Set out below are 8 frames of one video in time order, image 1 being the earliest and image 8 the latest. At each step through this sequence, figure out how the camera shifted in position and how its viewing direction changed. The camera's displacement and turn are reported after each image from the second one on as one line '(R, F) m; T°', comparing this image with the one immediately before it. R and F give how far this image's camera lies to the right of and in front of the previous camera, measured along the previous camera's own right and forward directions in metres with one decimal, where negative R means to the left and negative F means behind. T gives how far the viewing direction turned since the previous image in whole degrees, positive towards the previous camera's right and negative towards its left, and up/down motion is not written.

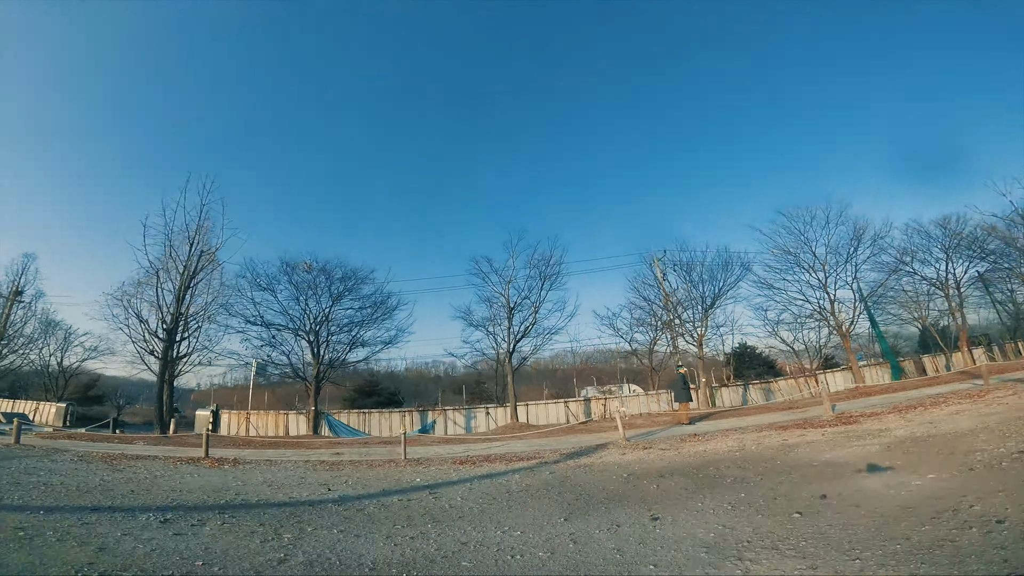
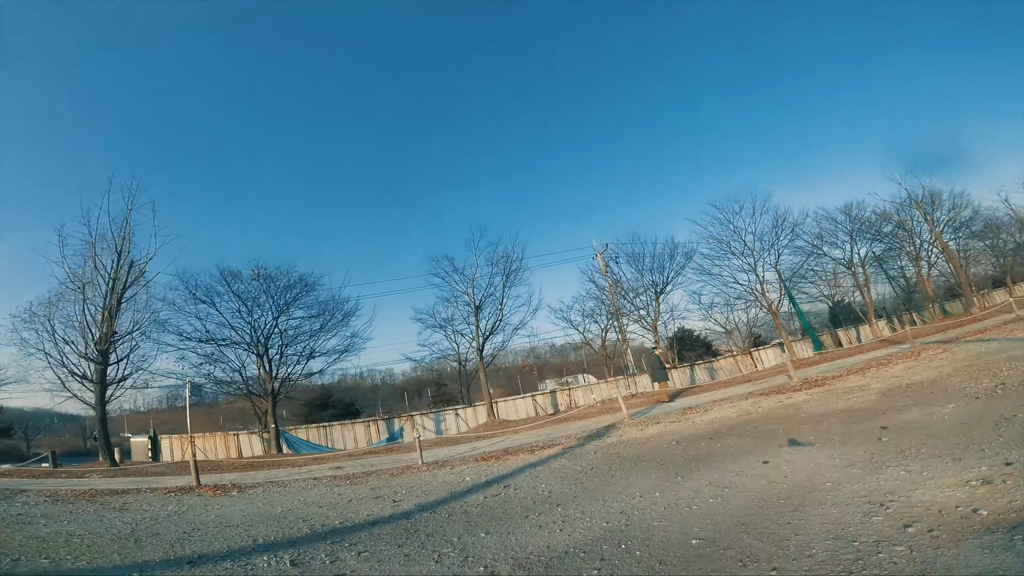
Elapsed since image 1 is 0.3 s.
(-2.6, -0.6) m; +8°
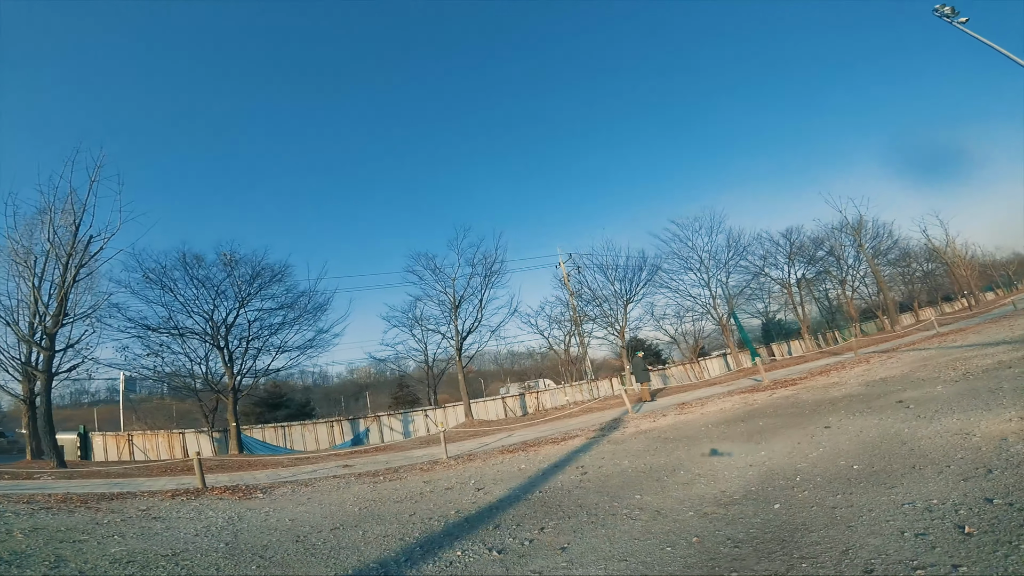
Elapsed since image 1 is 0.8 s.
(-2.7, -0.9) m; +7°
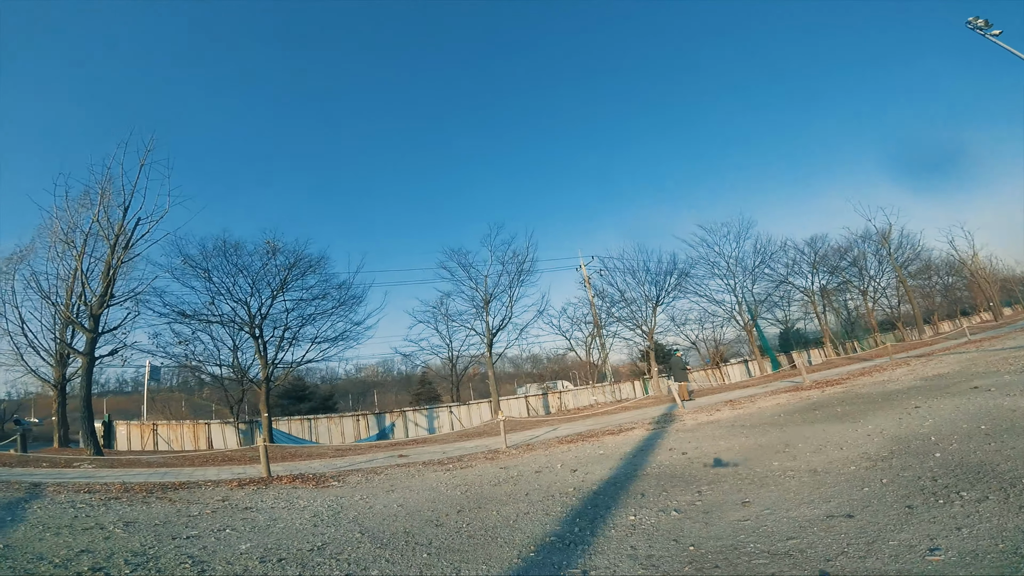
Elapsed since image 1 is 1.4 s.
(-1.6, -0.2) m; -1°
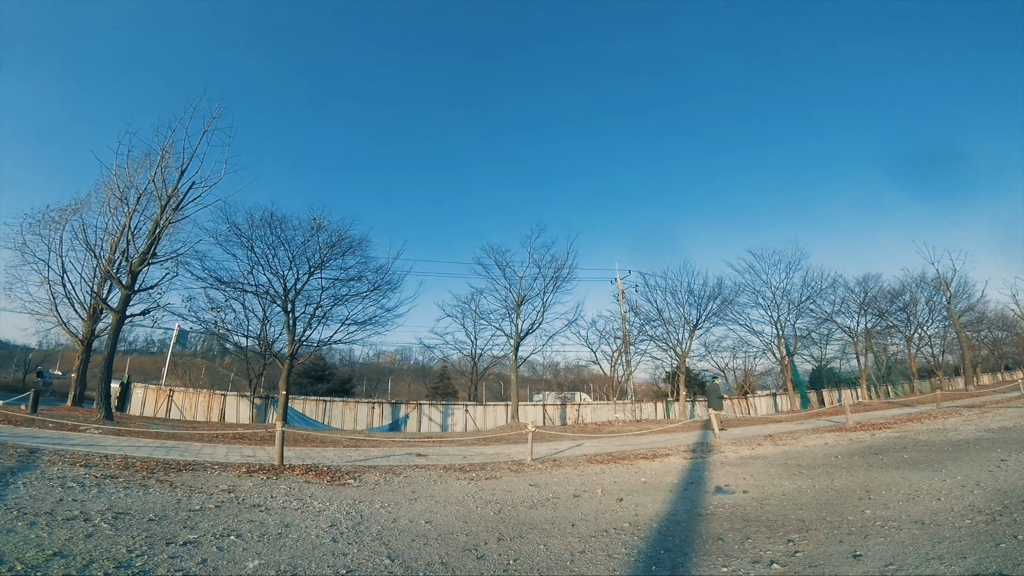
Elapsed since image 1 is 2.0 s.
(-0.7, +1.2) m; -2°
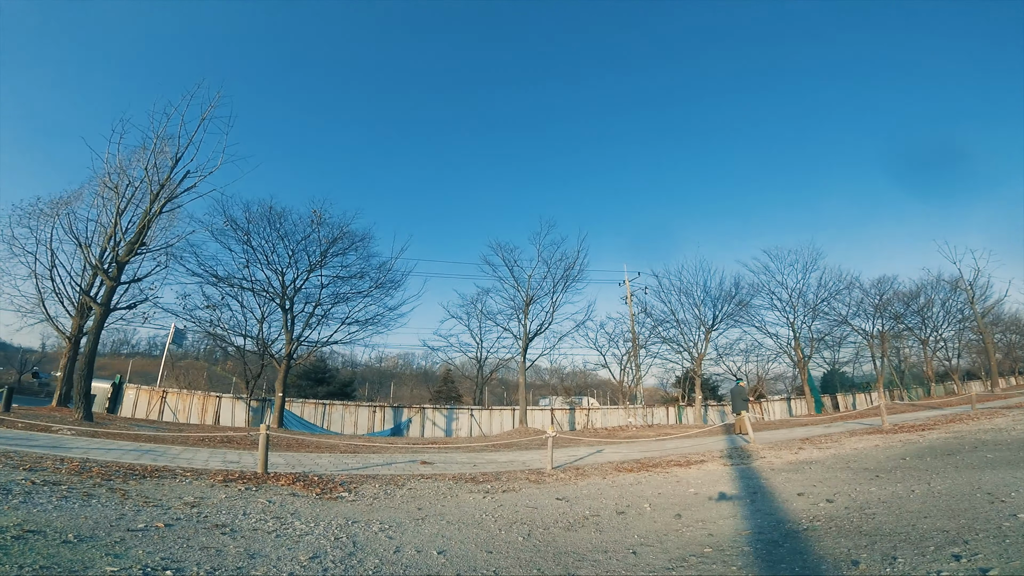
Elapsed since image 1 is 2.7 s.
(-0.4, +1.7) m; 0°
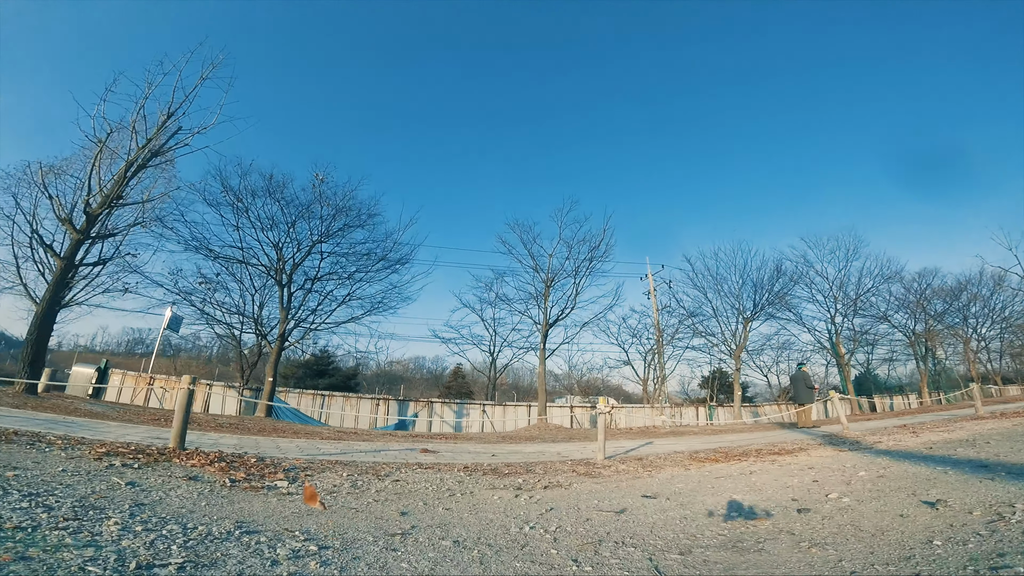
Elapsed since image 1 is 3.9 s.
(-0.4, +3.8) m; -1°
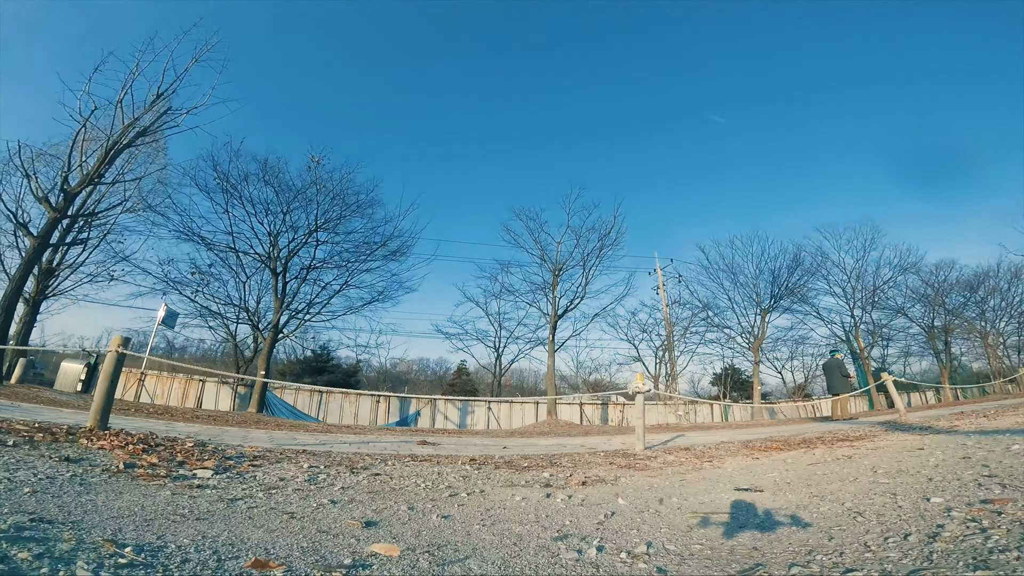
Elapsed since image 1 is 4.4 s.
(-0.2, +1.8) m; 0°
